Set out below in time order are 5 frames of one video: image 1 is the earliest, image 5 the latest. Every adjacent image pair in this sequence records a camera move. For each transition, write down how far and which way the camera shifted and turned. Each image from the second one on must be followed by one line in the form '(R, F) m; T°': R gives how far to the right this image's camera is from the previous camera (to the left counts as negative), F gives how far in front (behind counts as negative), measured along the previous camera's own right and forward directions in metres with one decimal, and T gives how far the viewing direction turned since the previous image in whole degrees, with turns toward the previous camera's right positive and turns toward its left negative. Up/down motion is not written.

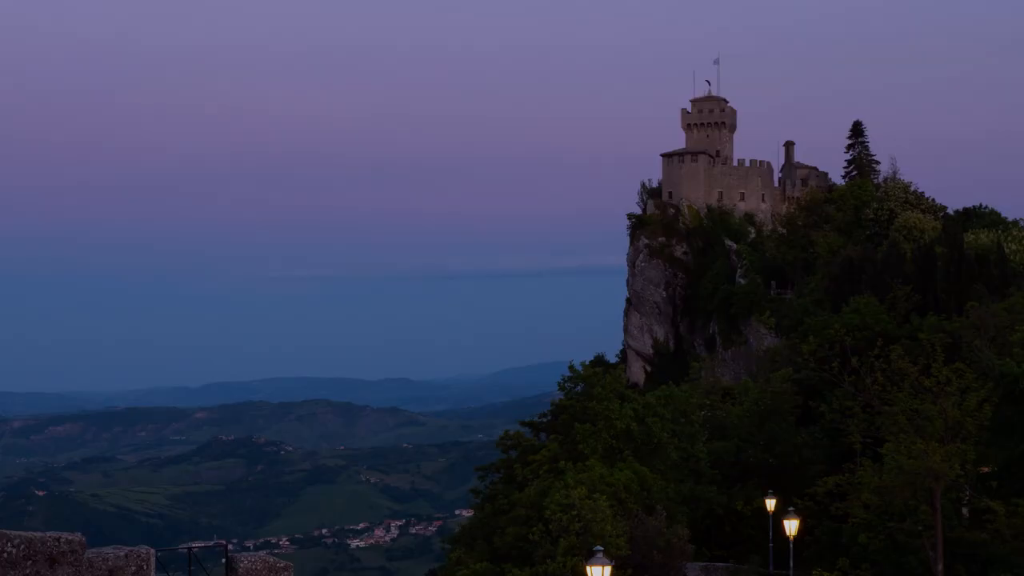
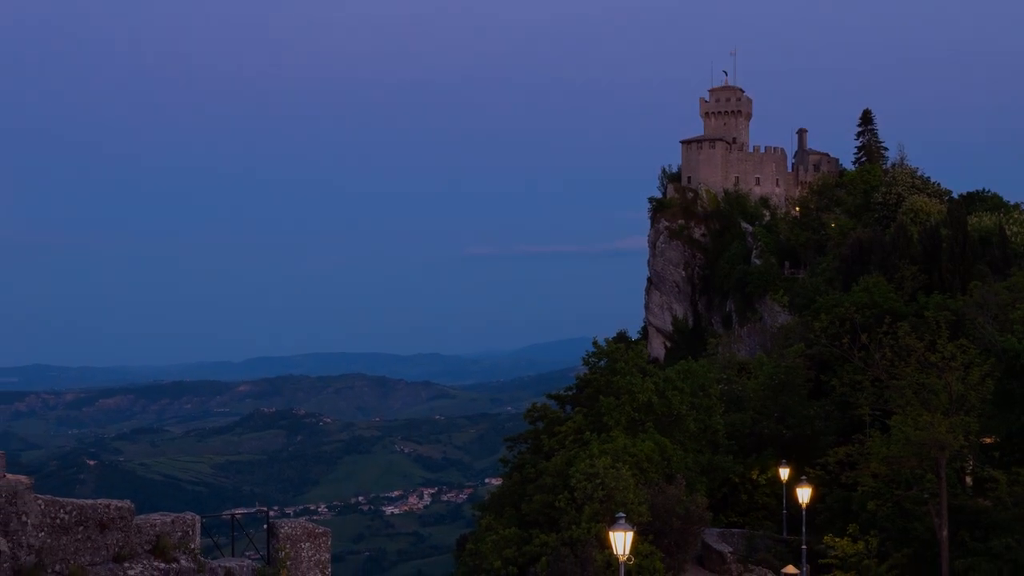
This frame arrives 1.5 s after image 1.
(0.0, -1.6) m; -1°
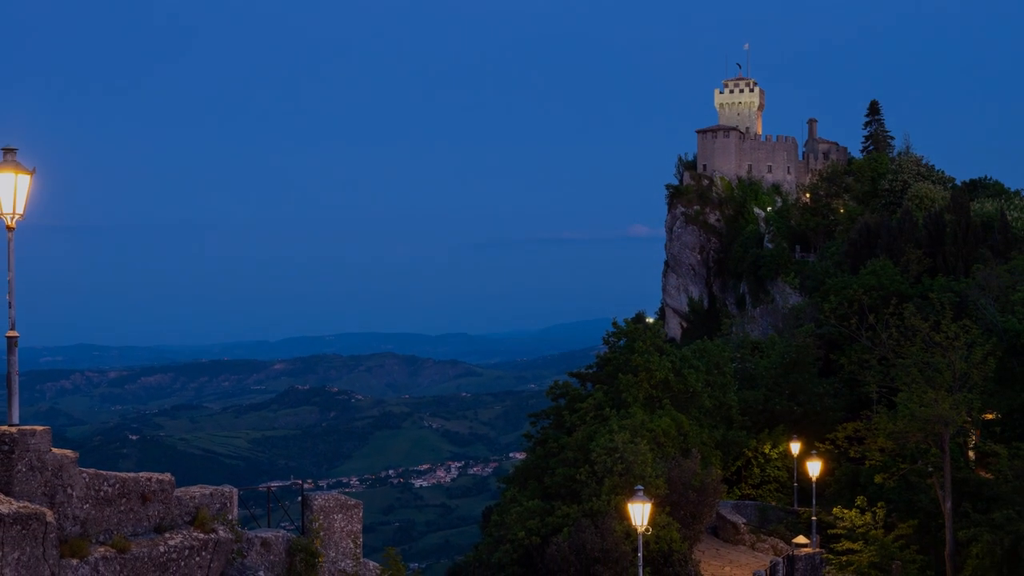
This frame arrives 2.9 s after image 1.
(0.0, -1.5) m; -1°
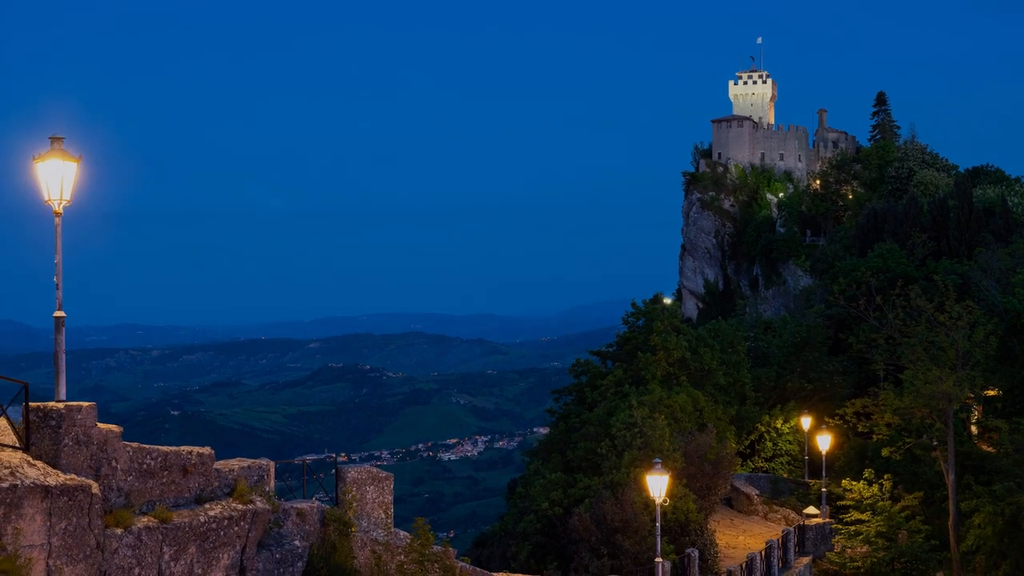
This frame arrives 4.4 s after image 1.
(0.0, -1.6) m; -1°
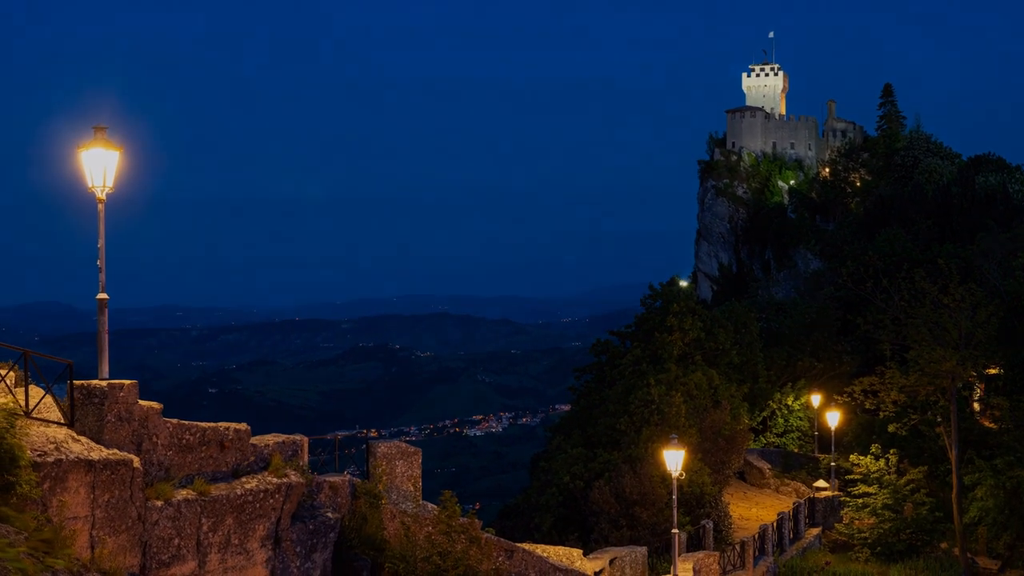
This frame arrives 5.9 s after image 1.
(+0.1, -1.7) m; -1°
